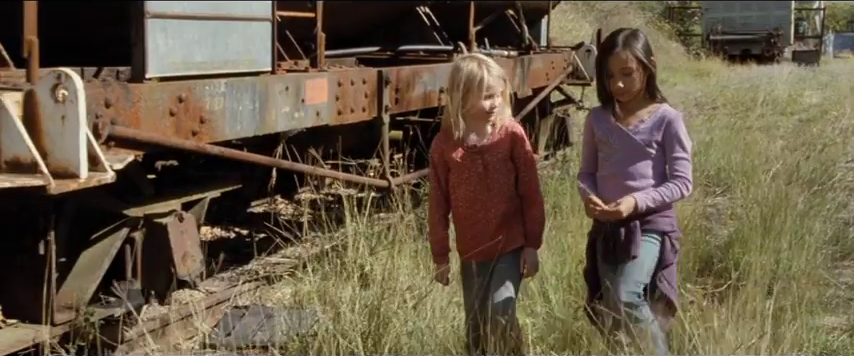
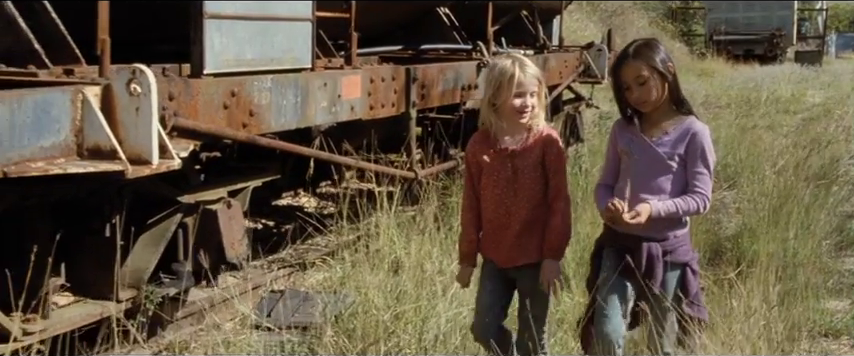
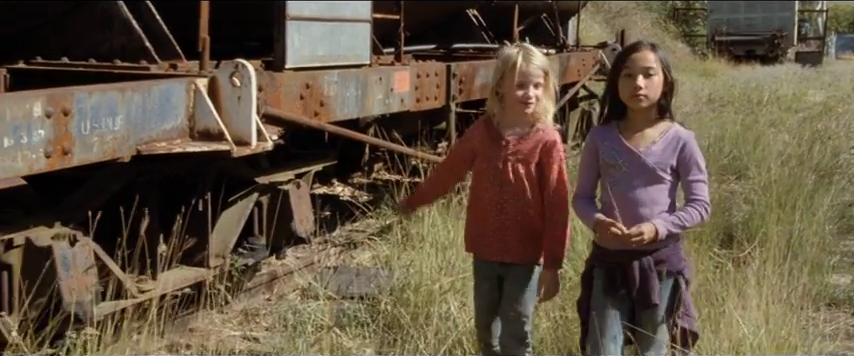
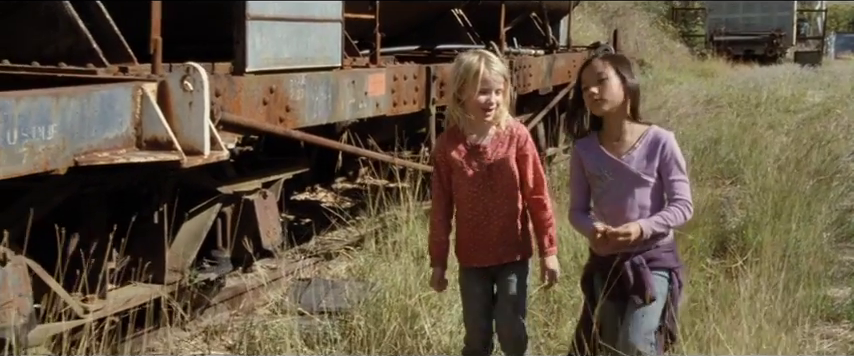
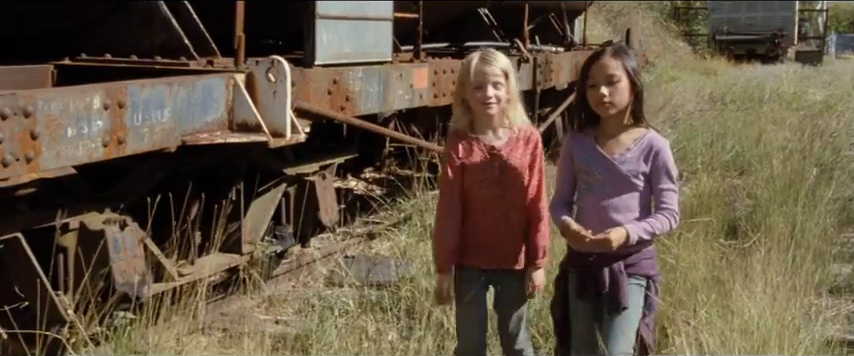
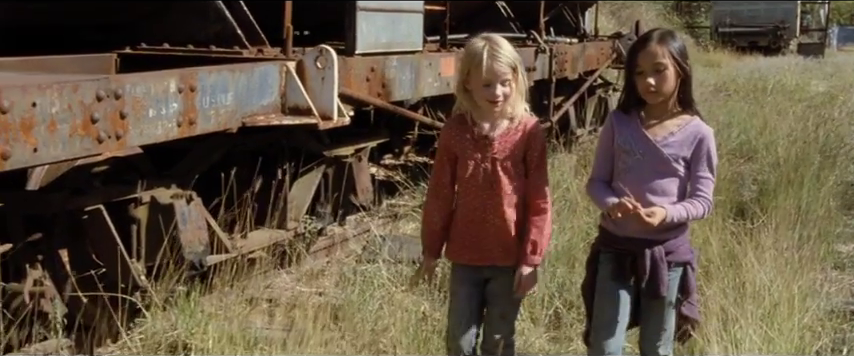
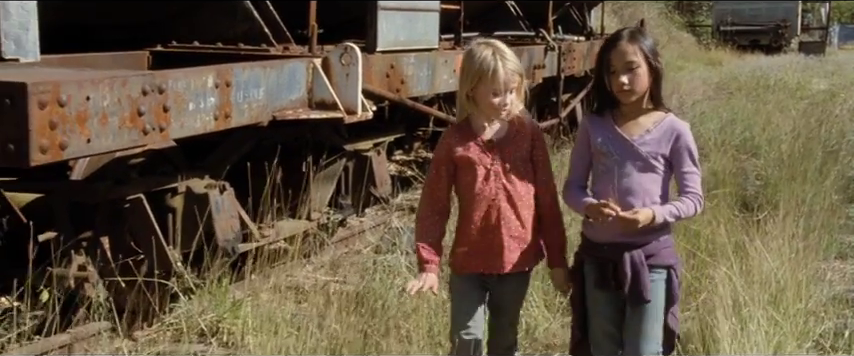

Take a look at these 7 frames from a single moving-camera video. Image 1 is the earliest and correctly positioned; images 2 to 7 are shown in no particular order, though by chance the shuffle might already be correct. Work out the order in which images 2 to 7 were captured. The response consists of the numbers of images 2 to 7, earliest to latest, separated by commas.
2, 4, 3, 5, 6, 7
